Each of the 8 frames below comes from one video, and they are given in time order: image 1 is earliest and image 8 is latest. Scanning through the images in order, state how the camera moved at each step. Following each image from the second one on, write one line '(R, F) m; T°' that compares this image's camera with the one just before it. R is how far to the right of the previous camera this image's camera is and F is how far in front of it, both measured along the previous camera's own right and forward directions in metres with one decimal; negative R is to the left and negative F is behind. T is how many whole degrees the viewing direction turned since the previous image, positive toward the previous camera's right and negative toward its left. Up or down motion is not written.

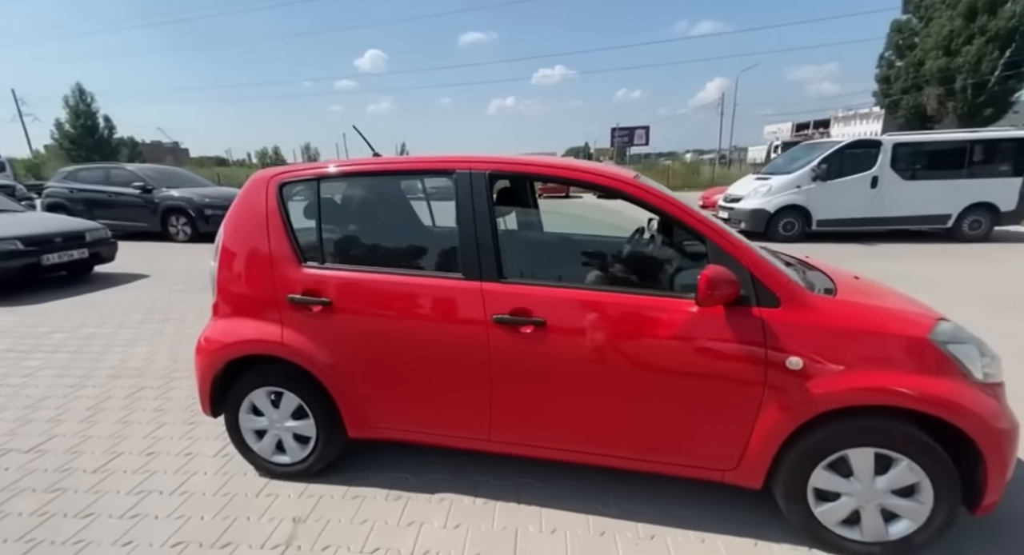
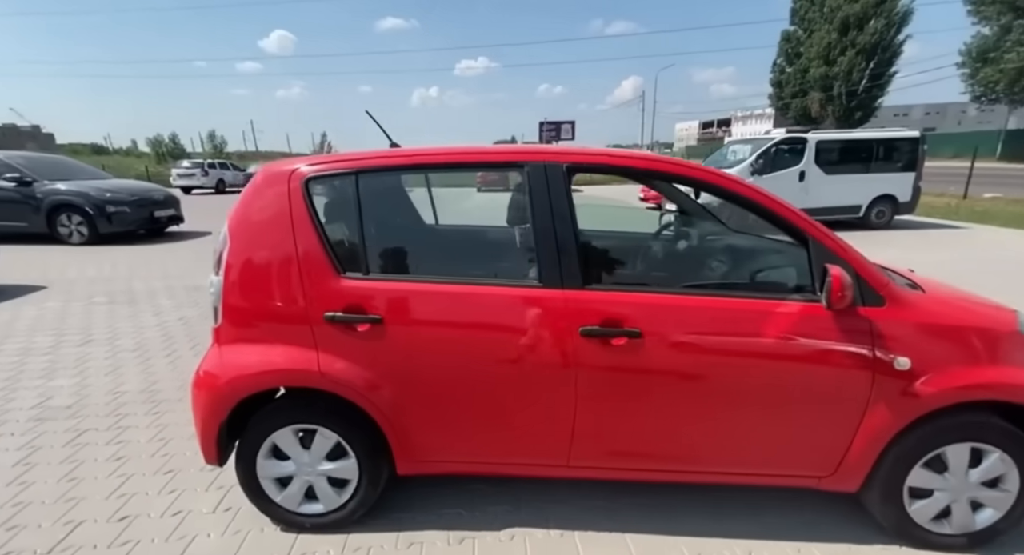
(-0.6, +0.3) m; +9°
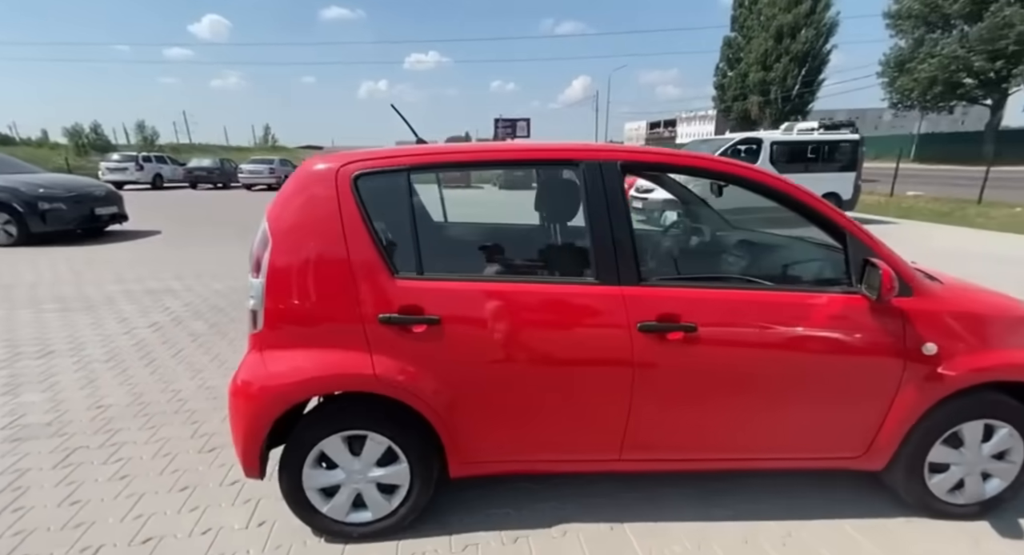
(-0.4, 0.0) m; +6°
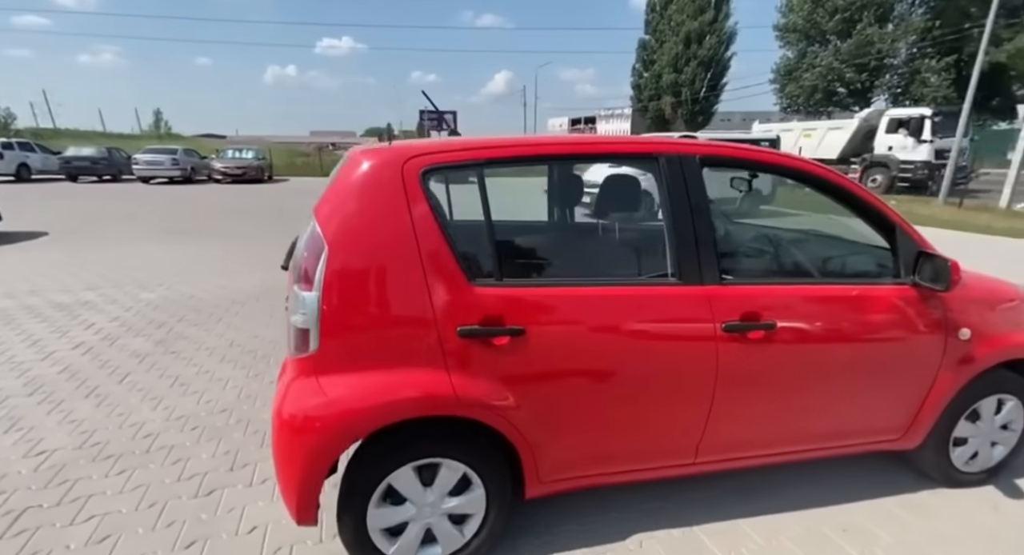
(-0.6, +0.2) m; +10°
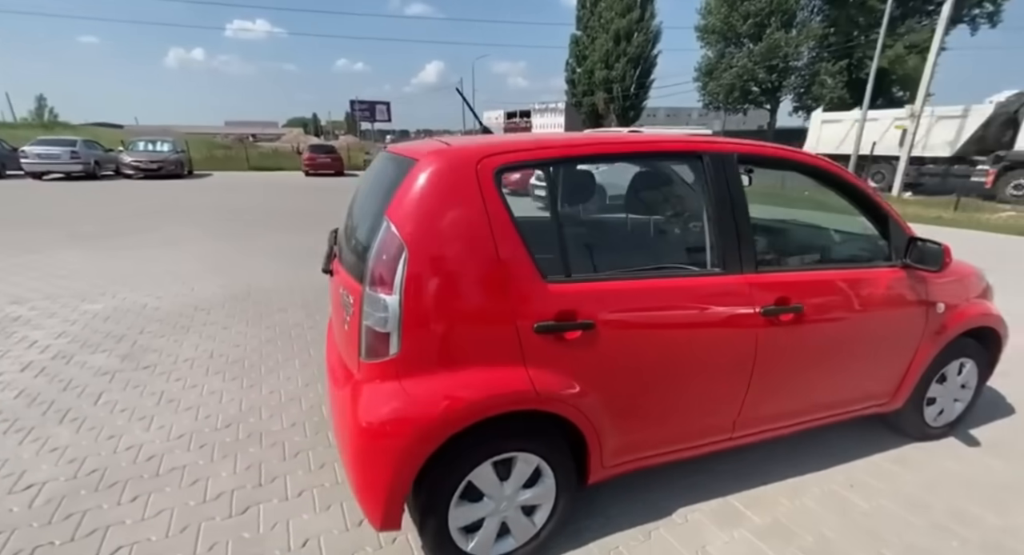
(-0.5, 0.0) m; +8°
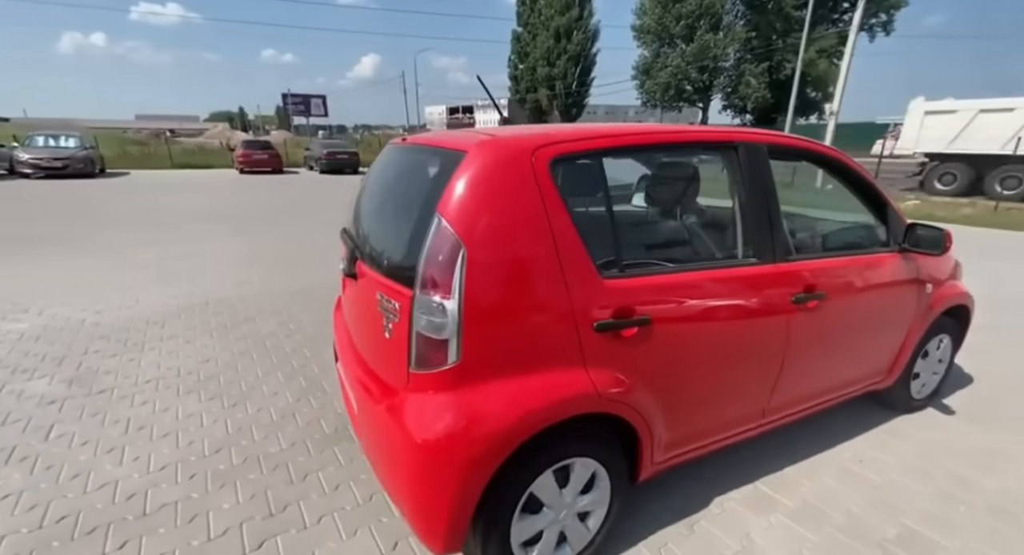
(-0.4, +0.1) m; +7°
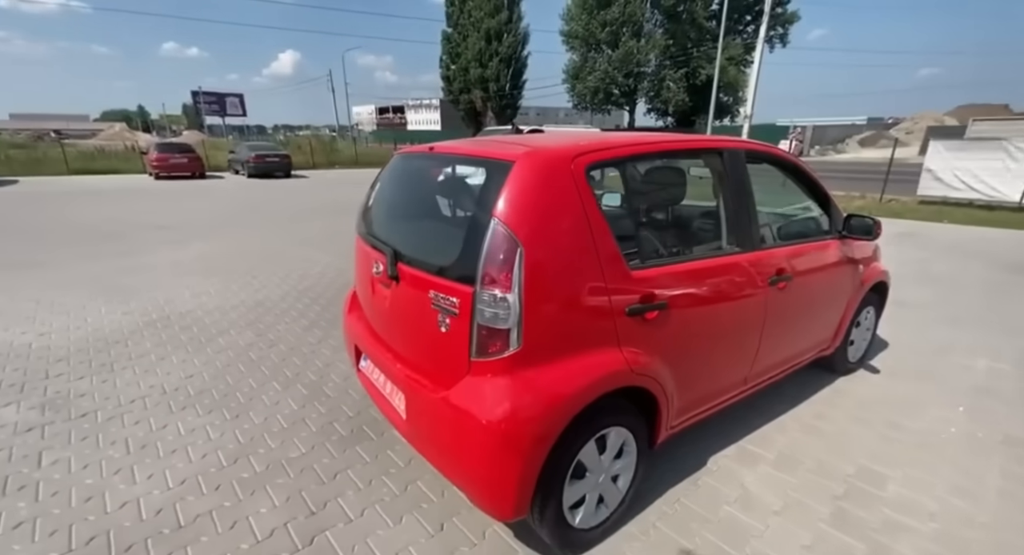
(-0.4, -0.2) m; +8°
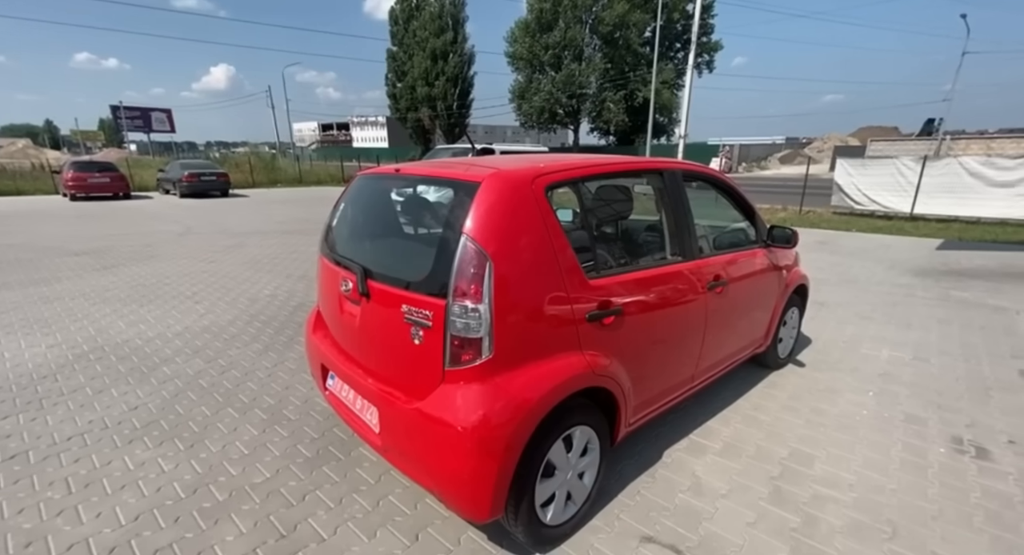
(-0.1, -0.1) m; +6°
